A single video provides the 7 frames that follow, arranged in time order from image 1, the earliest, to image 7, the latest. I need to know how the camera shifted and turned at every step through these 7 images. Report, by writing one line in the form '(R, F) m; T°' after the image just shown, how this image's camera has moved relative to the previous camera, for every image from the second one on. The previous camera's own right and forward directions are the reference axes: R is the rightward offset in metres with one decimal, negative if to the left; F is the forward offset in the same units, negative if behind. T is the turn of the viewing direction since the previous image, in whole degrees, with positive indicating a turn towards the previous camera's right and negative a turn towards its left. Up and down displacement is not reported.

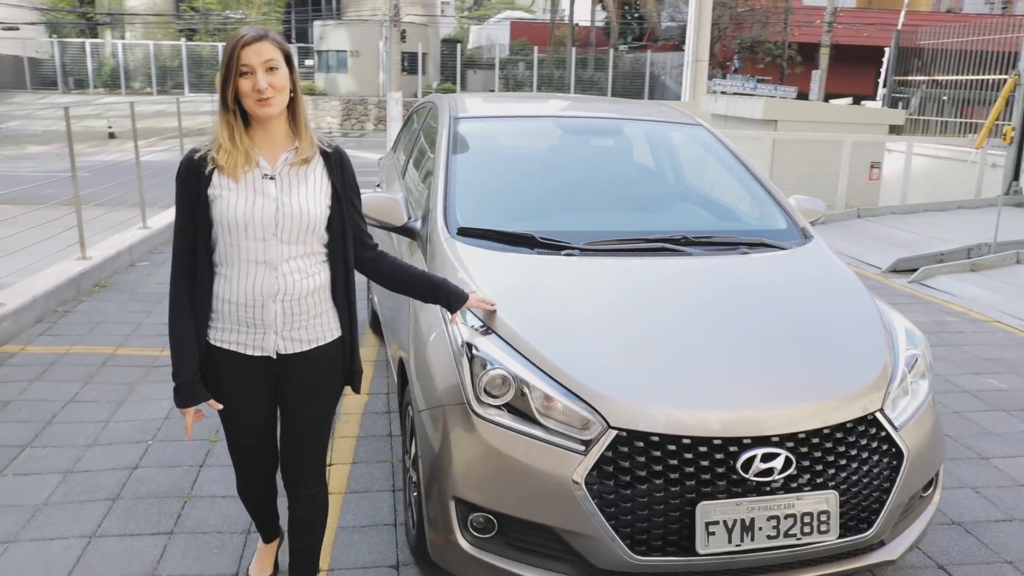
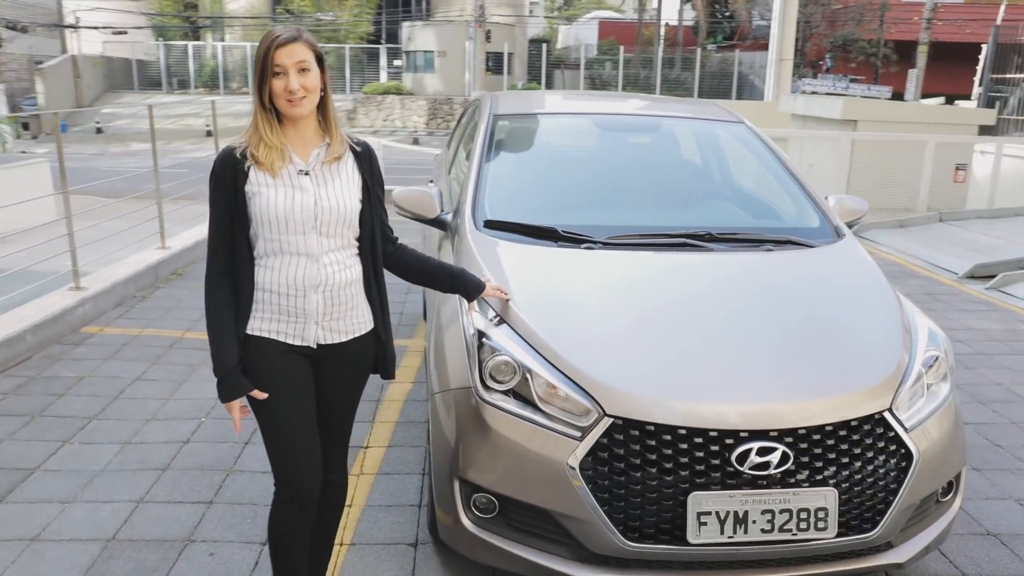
(+0.2, -0.1) m; -6°
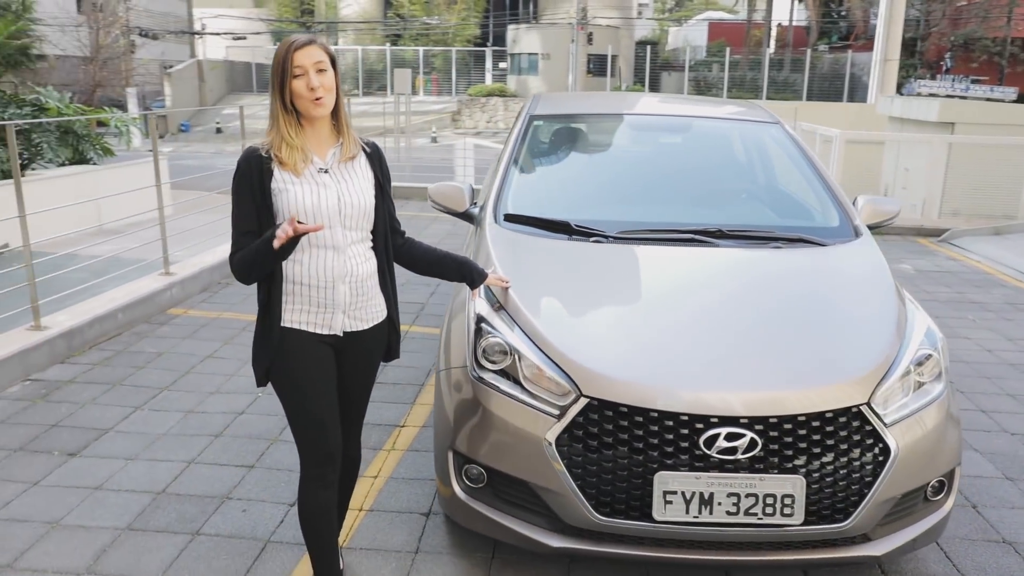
(+0.3, -0.2) m; -7°
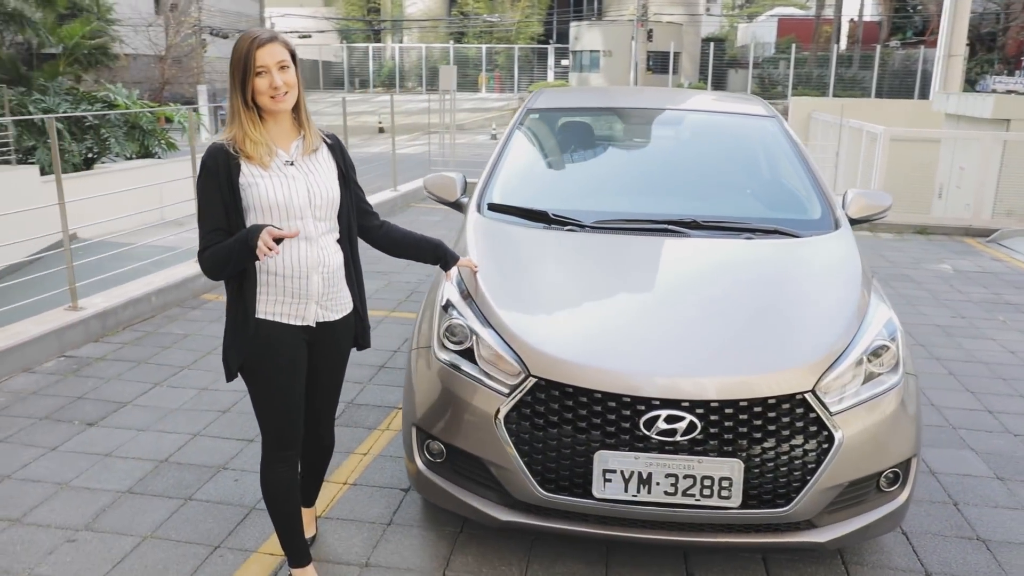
(+0.3, -0.1) m; -5°
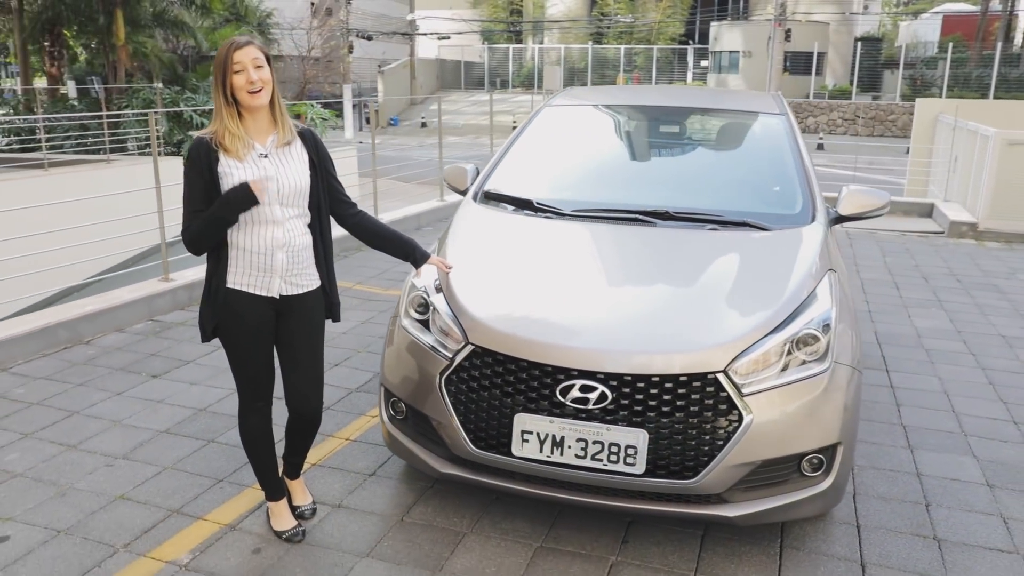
(+0.6, -0.2) m; -10°
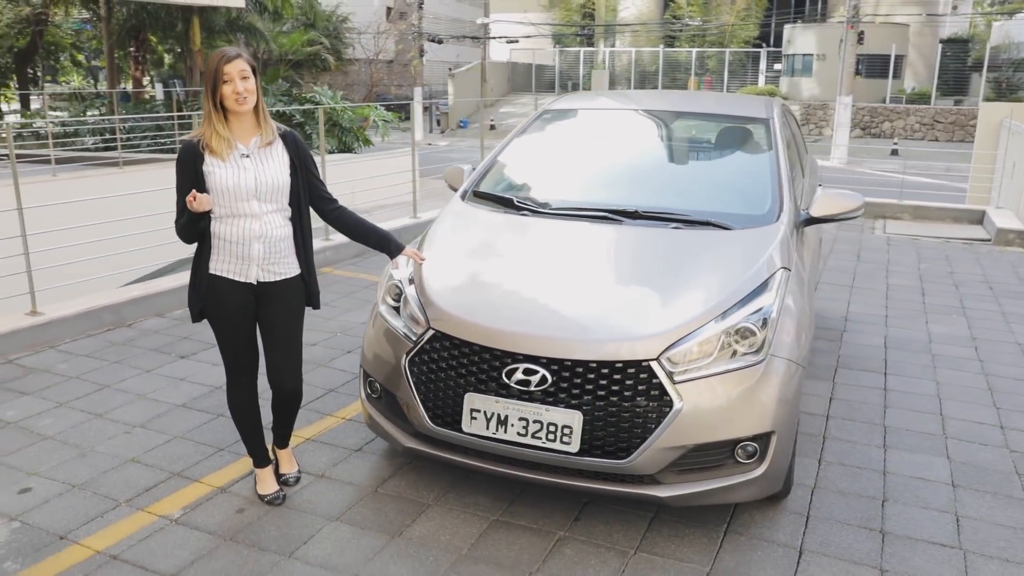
(+0.4, -0.2) m; -5°
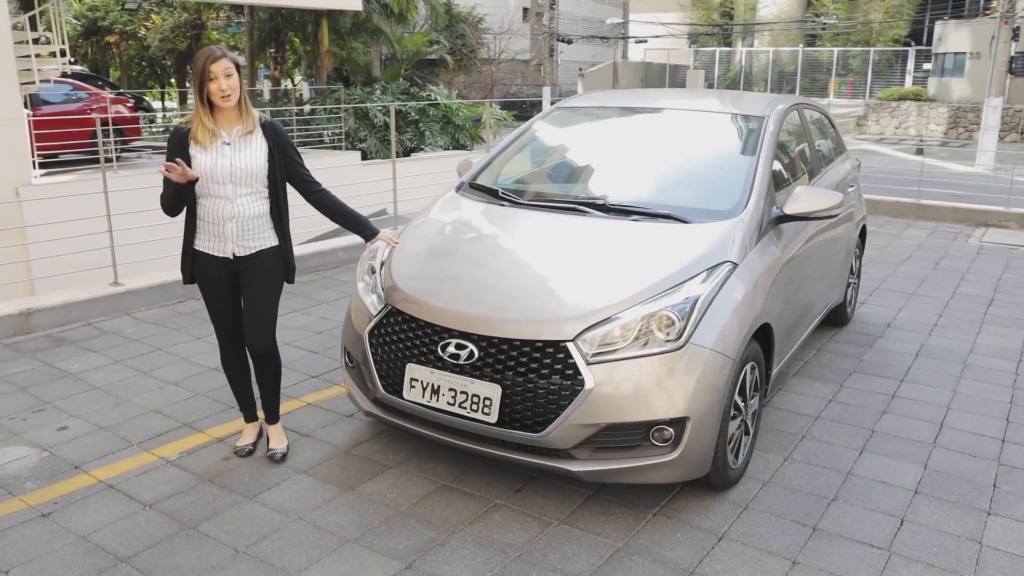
(+0.7, -0.2) m; -10°
